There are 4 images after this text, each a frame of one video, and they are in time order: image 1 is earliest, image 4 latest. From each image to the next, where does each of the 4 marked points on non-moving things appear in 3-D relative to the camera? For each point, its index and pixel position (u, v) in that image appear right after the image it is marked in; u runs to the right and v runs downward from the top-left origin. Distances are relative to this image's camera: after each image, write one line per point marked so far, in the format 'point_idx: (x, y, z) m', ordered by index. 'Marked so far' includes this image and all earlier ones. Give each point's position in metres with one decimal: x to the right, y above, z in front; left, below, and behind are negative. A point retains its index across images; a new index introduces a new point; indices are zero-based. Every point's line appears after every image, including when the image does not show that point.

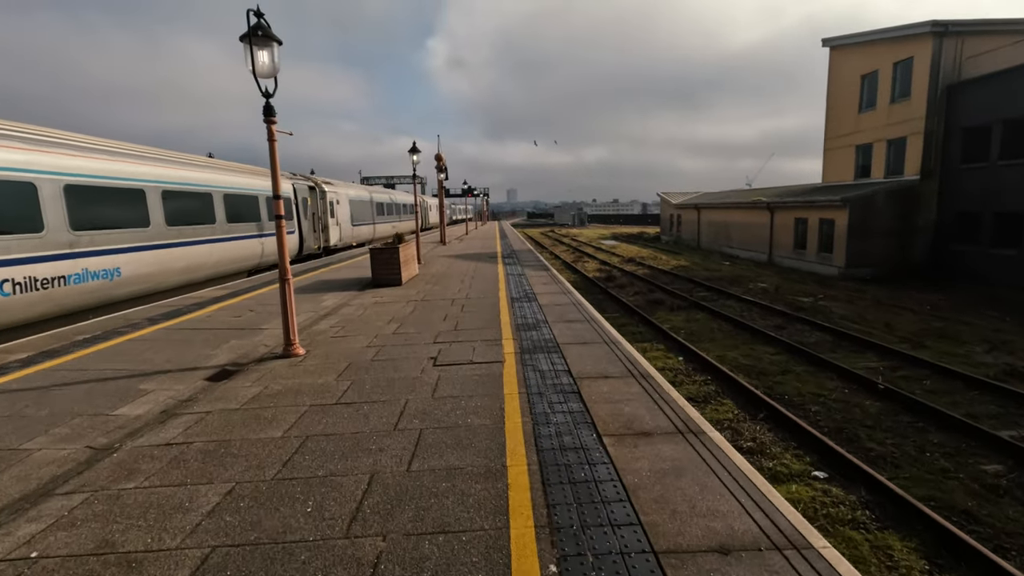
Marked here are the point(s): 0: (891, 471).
0: (+3.7, -1.8, +5.3) m
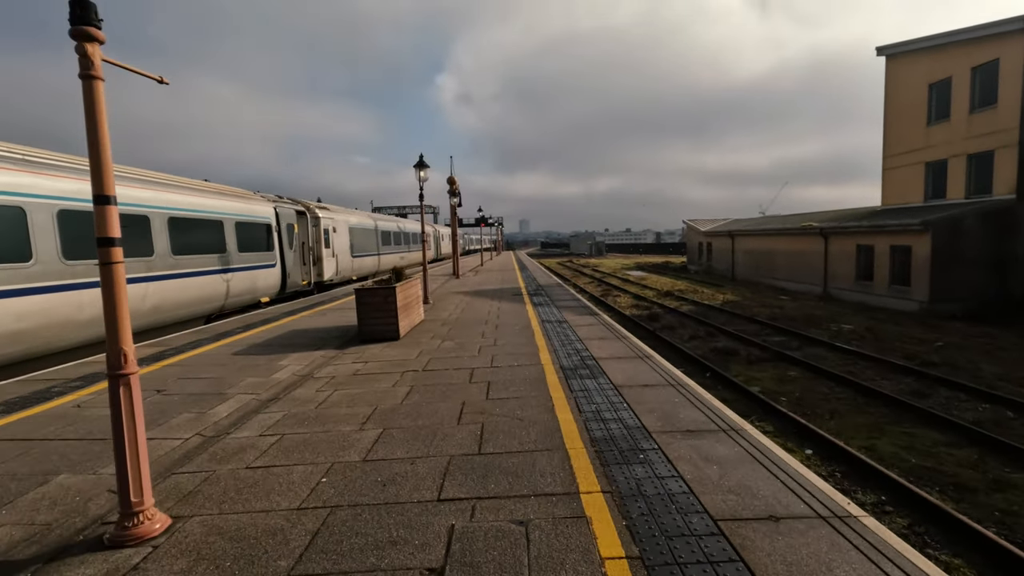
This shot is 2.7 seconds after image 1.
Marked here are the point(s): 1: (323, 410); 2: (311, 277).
0: (+4.2, -2.3, +2.1) m
1: (-1.6, -1.0, +4.4) m
2: (-5.5, +0.3, +14.9) m
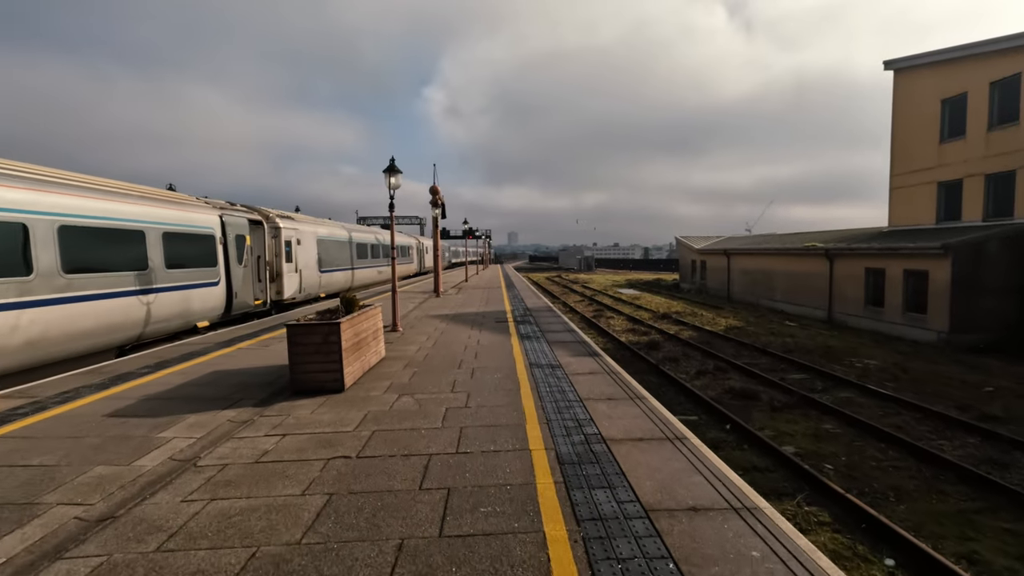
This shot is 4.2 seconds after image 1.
0: (+4.0, -2.6, +0.5) m
1: (-1.7, -1.3, +2.7) m
2: (-5.9, -0.2, +13.0) m
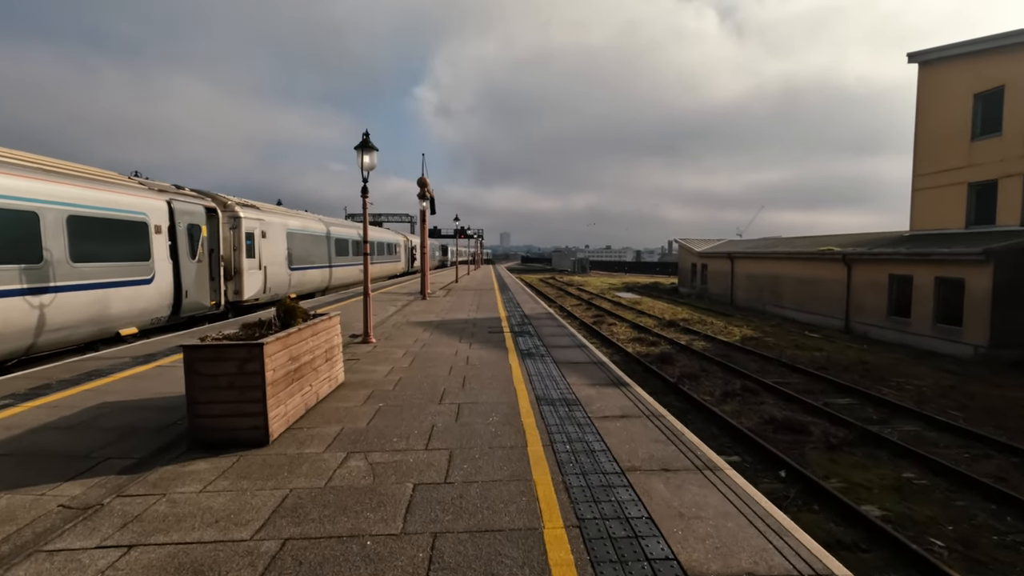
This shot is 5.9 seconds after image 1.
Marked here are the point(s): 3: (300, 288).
0: (+4.1, -2.7, -1.2) m
1: (-1.7, -1.4, +0.8) m
2: (-6.0, -0.2, +11.1) m
3: (-6.1, 0.0, +15.5) m
